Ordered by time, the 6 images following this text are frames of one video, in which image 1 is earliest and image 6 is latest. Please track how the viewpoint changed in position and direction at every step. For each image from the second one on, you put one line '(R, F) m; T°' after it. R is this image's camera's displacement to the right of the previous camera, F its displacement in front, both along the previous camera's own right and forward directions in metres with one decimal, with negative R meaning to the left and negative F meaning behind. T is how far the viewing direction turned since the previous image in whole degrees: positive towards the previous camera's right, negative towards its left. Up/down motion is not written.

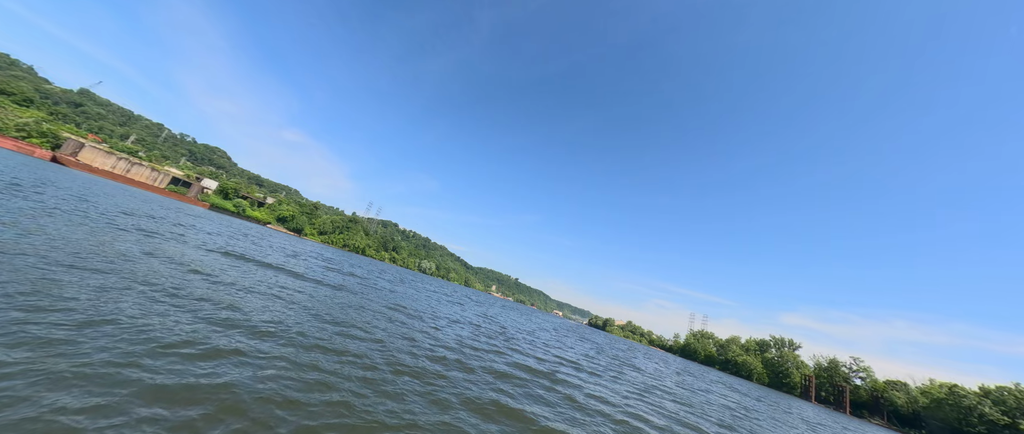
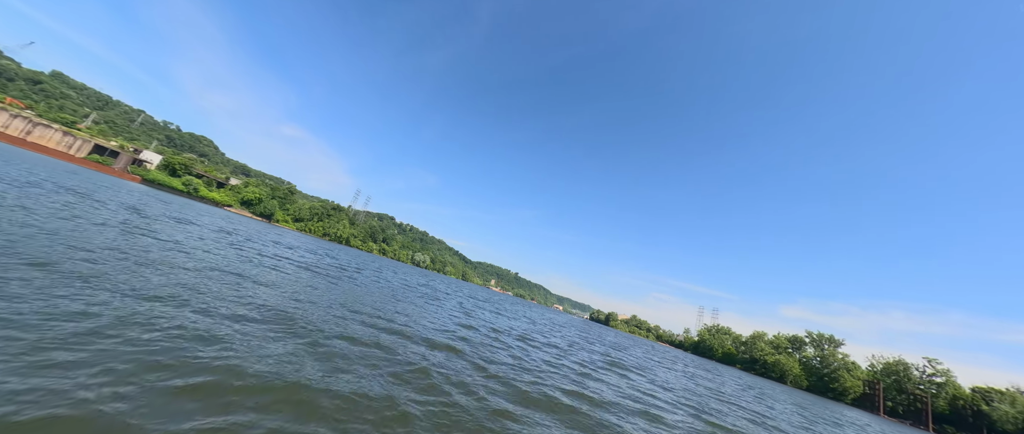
(+1.1, +7.2) m; 0°
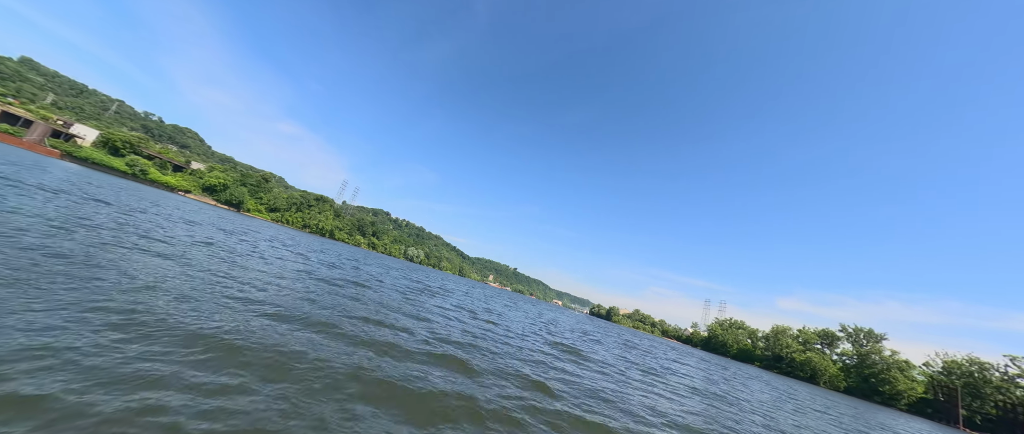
(+1.0, +5.6) m; 0°
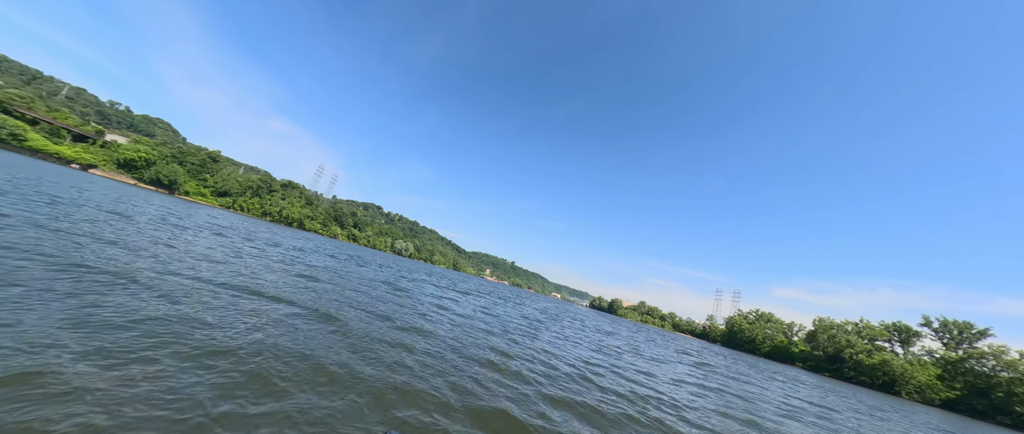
(+1.4, +9.0) m; 0°
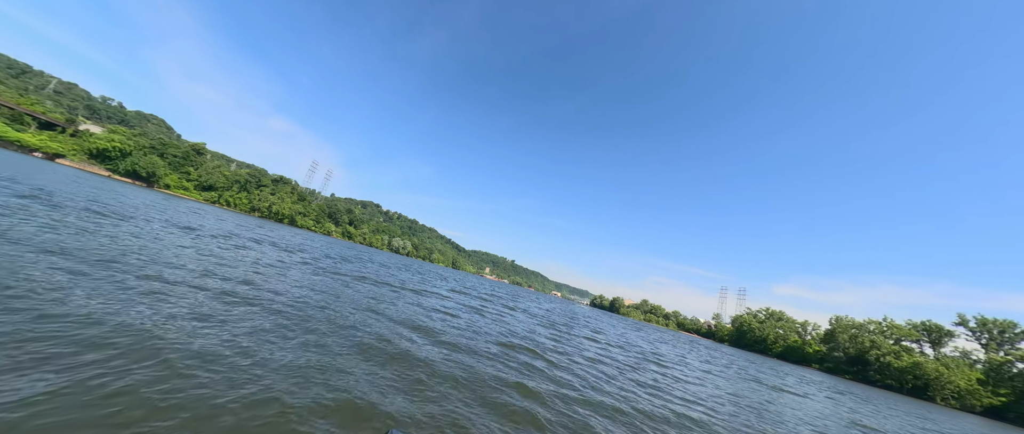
(+0.4, +2.5) m; 0°
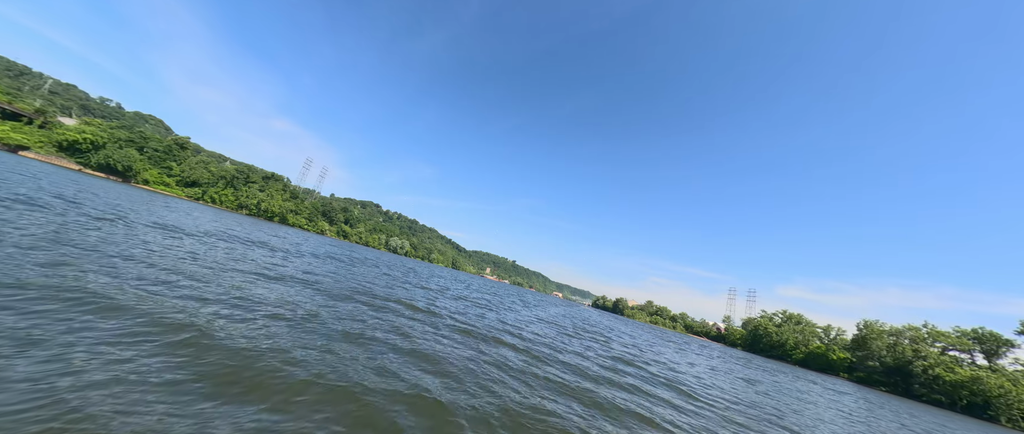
(-0.1, +3.0) m; 0°
